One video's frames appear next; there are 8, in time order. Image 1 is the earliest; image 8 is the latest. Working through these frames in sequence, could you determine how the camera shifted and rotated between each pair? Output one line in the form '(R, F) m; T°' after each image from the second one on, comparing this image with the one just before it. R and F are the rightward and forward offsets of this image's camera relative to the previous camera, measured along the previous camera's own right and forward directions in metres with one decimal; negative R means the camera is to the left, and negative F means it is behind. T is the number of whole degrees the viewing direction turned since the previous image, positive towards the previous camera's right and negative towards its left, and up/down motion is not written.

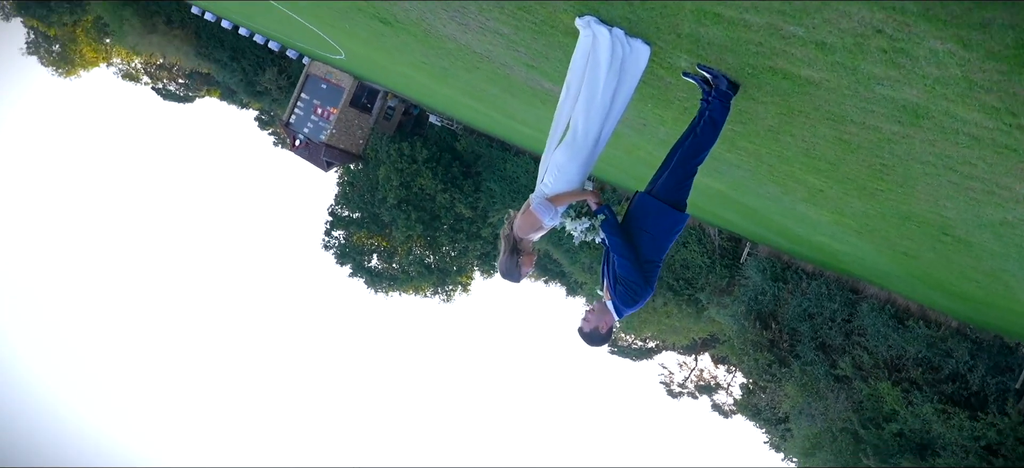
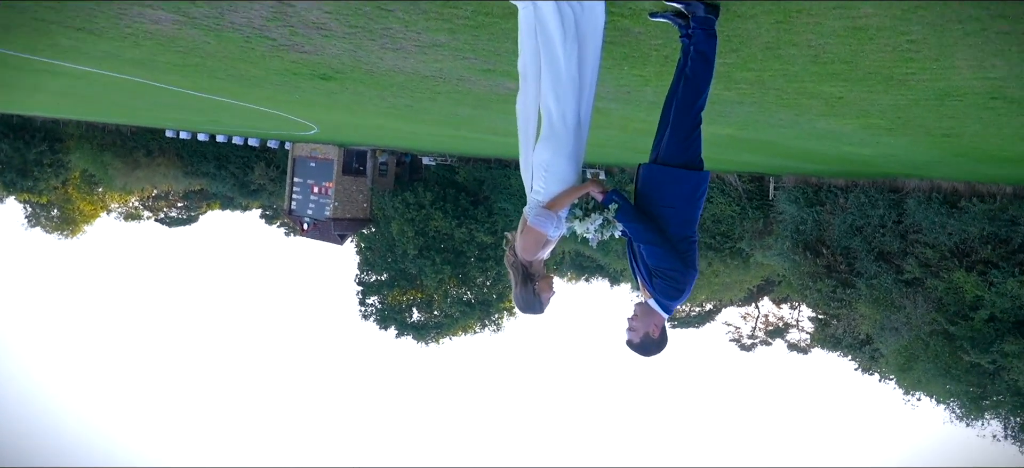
(+0.1, +0.8) m; -2°
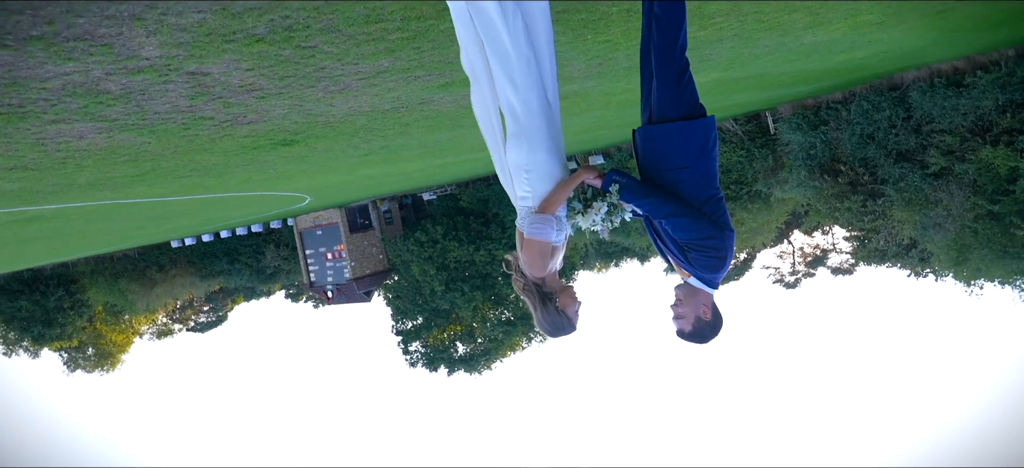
(+0.1, +0.6) m; -1°
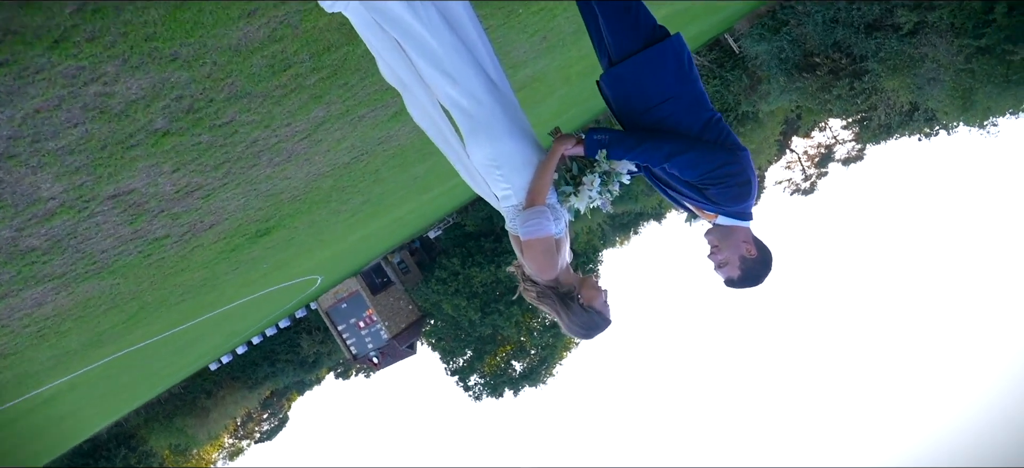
(+0.1, +0.5) m; -1°
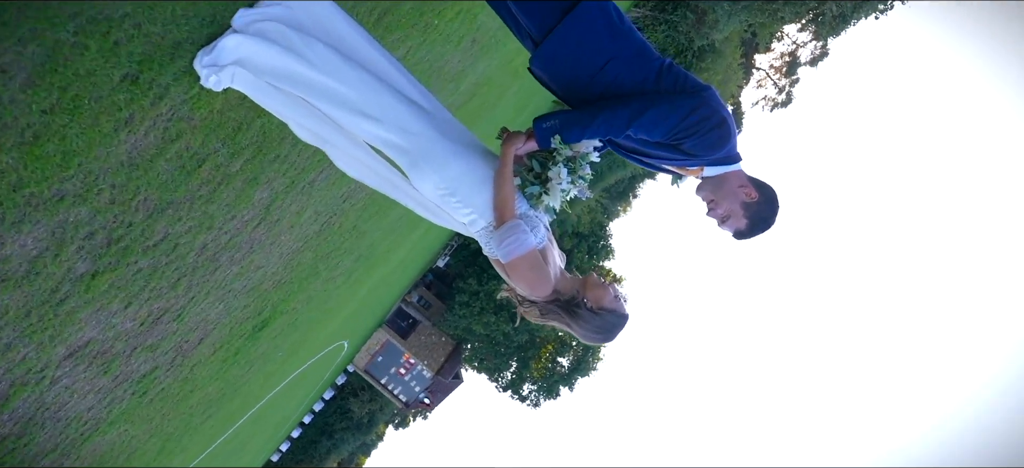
(+0.1, +0.3) m; 0°
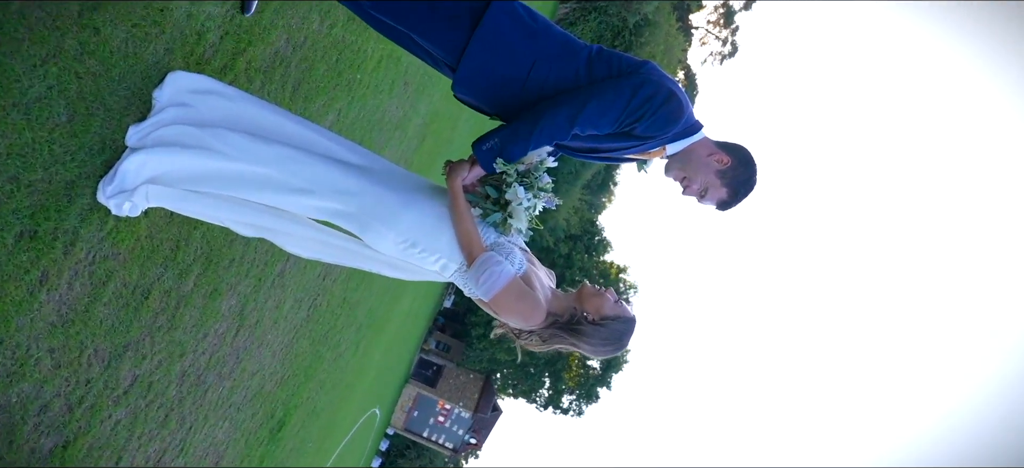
(+0.1, +0.2) m; +1°
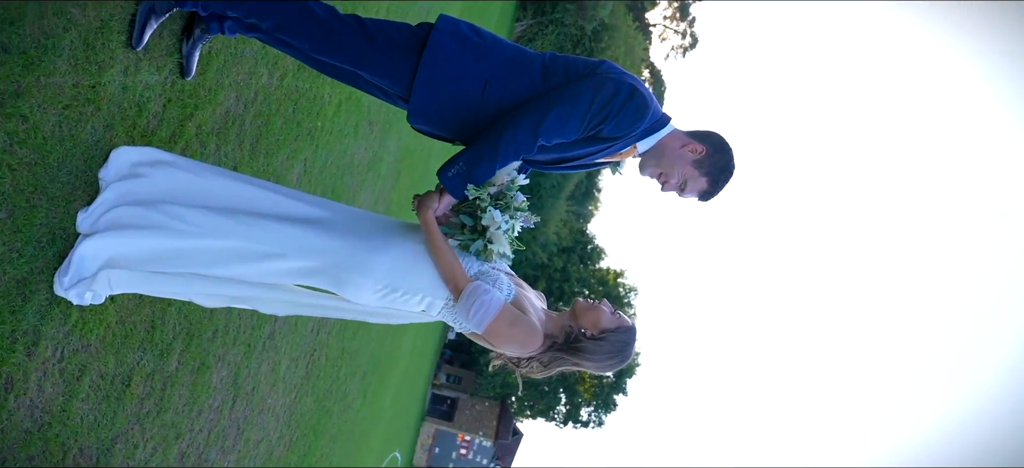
(0.0, +0.1) m; +1°
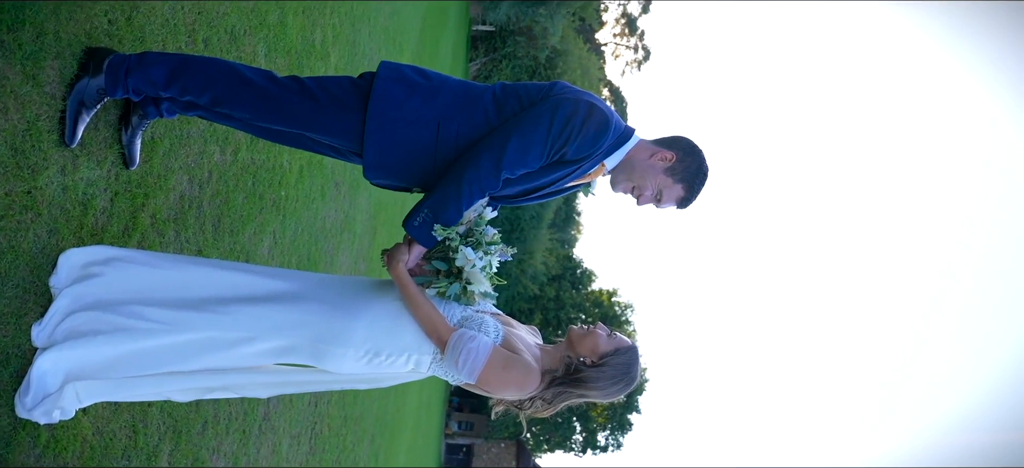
(0.0, +0.1) m; +1°
